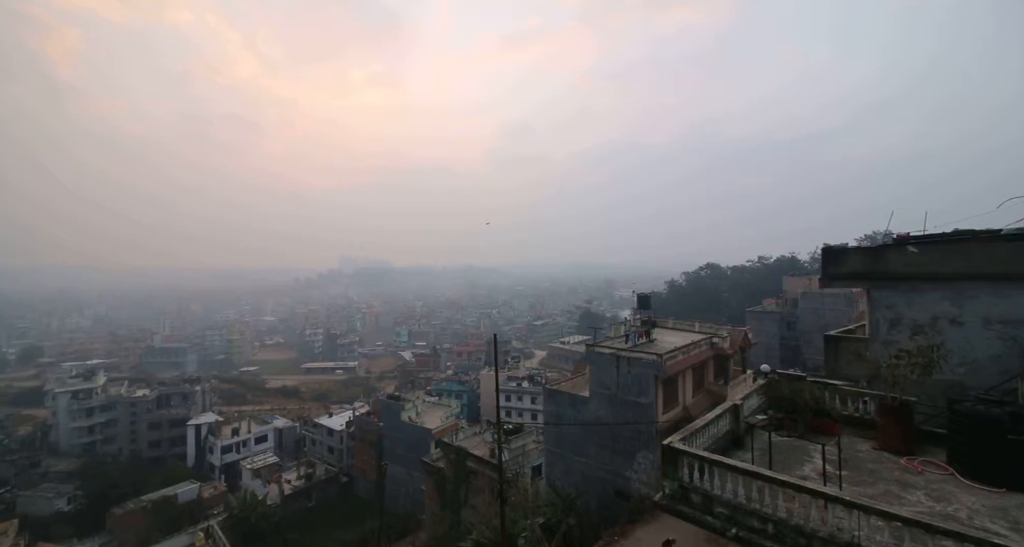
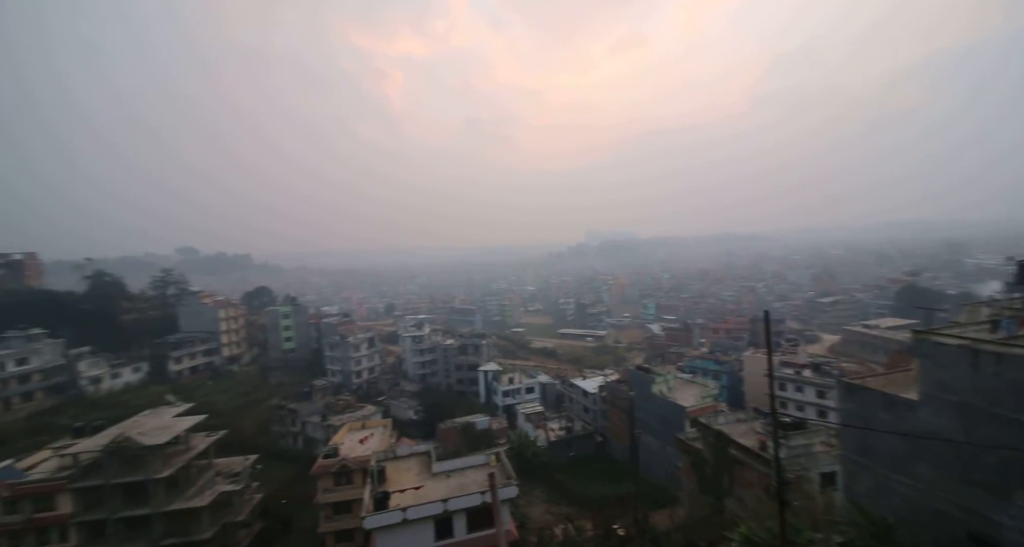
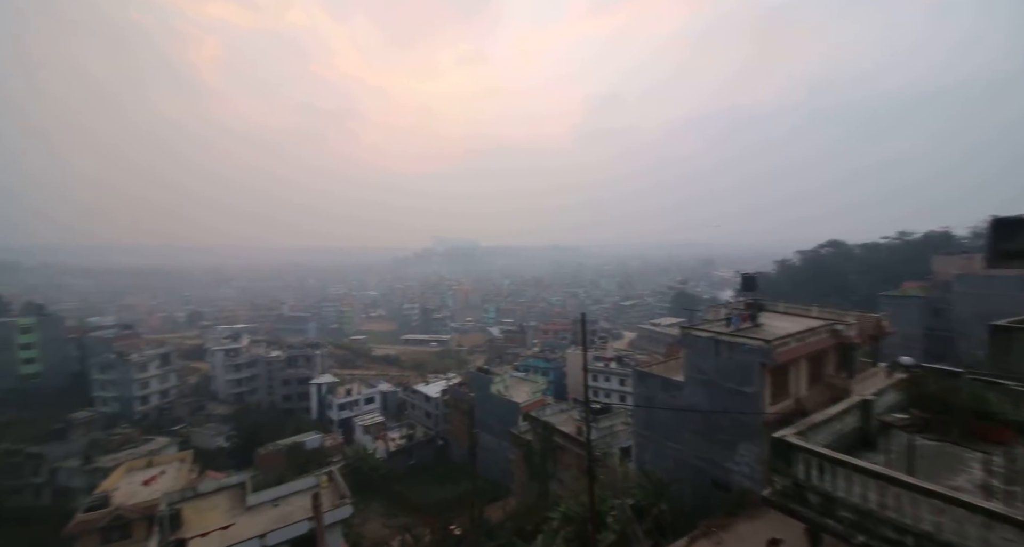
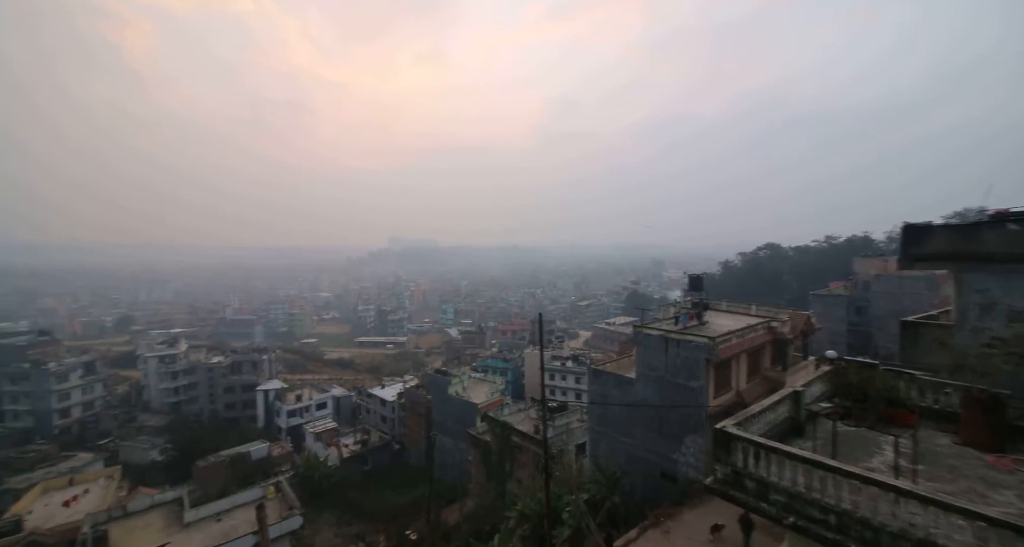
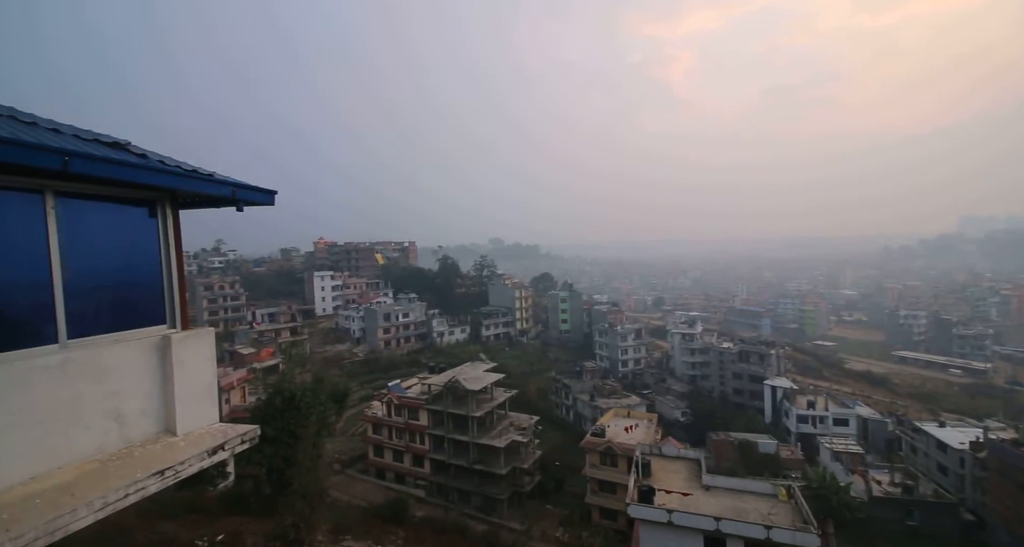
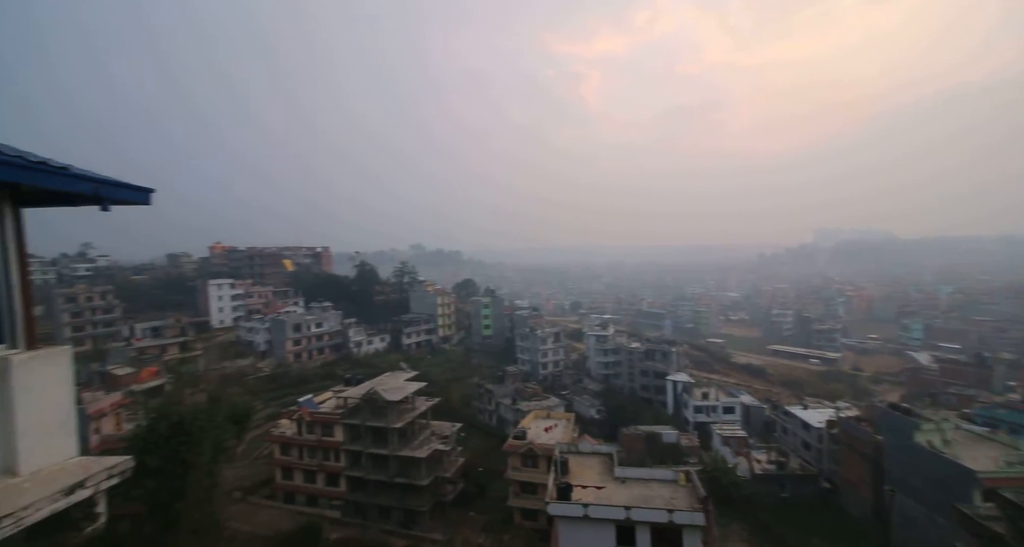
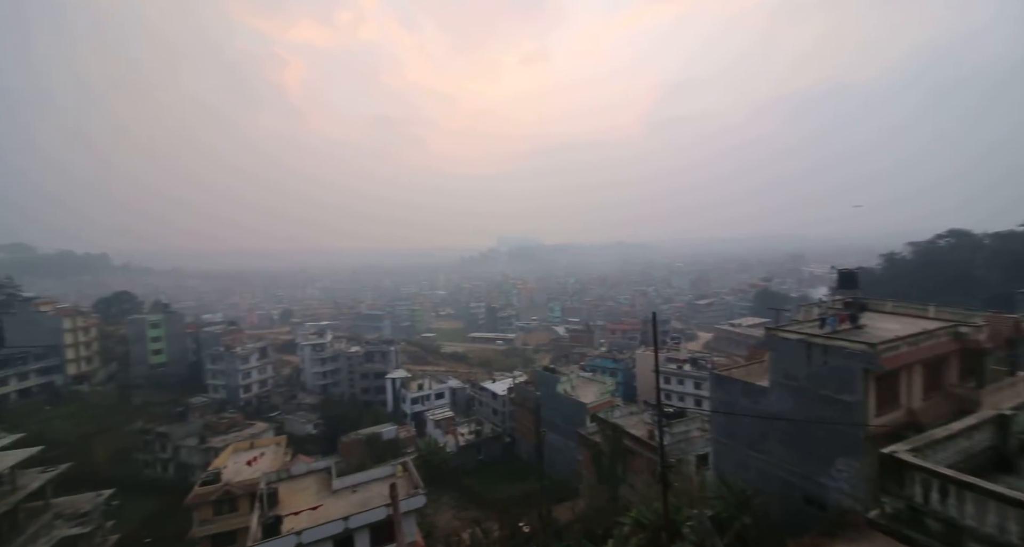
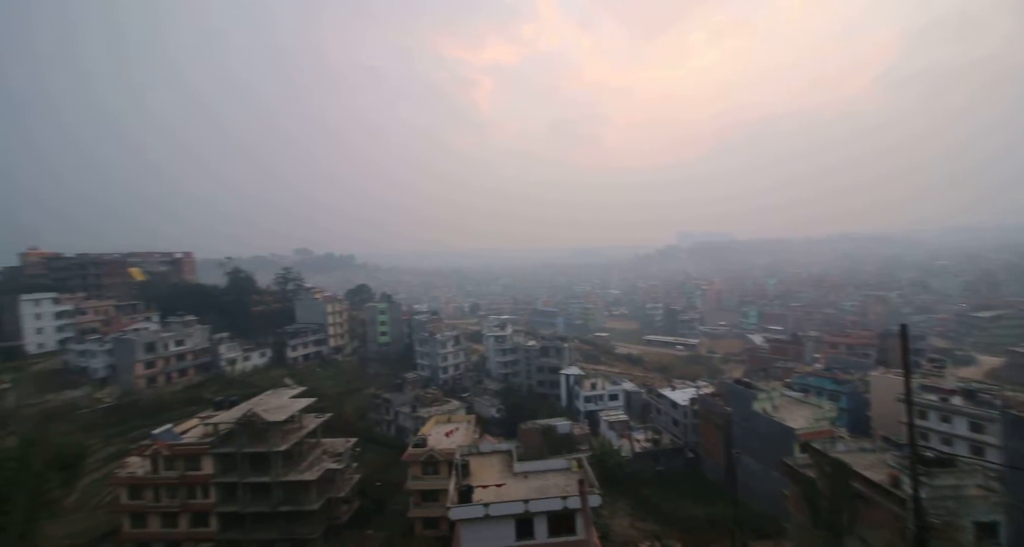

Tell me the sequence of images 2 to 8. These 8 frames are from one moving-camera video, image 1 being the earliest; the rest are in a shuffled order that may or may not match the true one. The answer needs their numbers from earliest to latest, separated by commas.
4, 3, 7, 2, 8, 6, 5
